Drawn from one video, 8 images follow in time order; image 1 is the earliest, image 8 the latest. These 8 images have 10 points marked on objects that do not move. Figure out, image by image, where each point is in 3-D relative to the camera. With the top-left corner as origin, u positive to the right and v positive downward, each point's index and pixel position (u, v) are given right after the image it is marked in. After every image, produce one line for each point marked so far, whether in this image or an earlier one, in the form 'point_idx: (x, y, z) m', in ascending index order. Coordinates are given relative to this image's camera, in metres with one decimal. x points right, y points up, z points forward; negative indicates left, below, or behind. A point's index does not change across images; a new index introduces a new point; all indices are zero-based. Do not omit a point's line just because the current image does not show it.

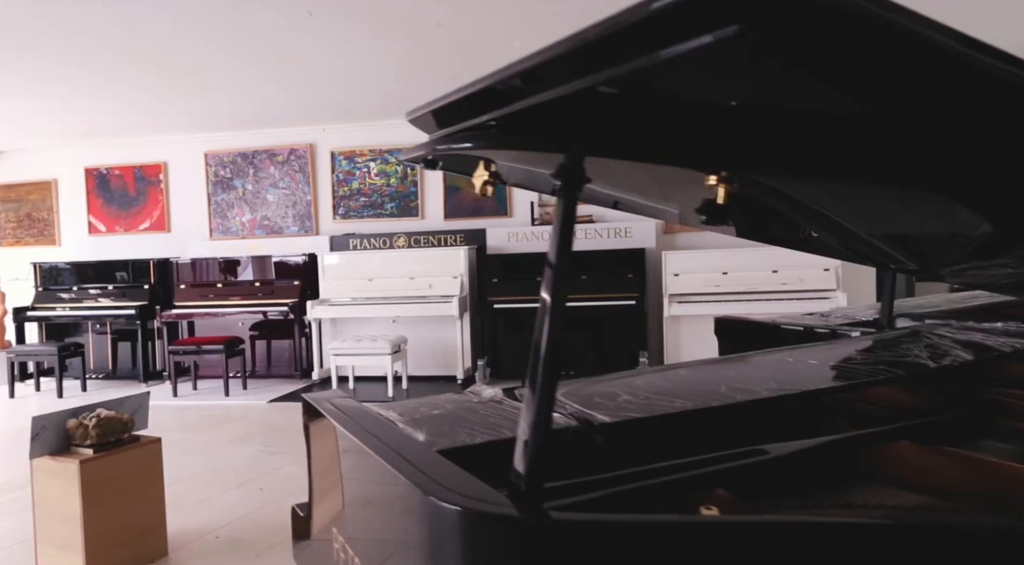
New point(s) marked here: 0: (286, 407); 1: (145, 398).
0: (-1.8, -1.0, +6.0) m
1: (-1.5, -0.5, +3.2) m
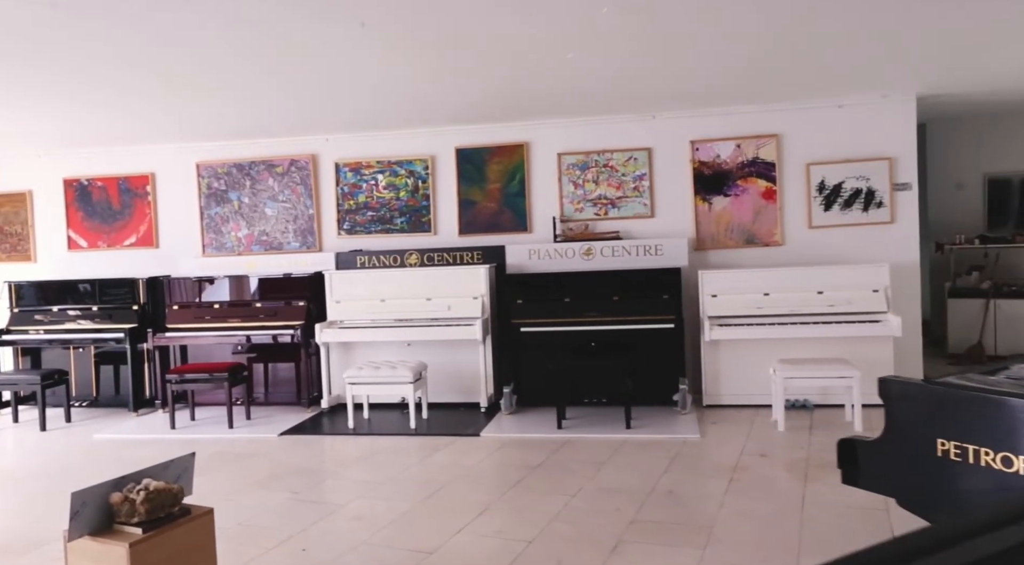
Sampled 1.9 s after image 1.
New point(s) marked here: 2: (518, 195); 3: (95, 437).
0: (-1.5, -1.2, +5.6) m
1: (-1.2, -0.6, +2.8) m
2: (0.0, +0.7, +6.6) m
3: (-3.2, -1.2, +6.0) m
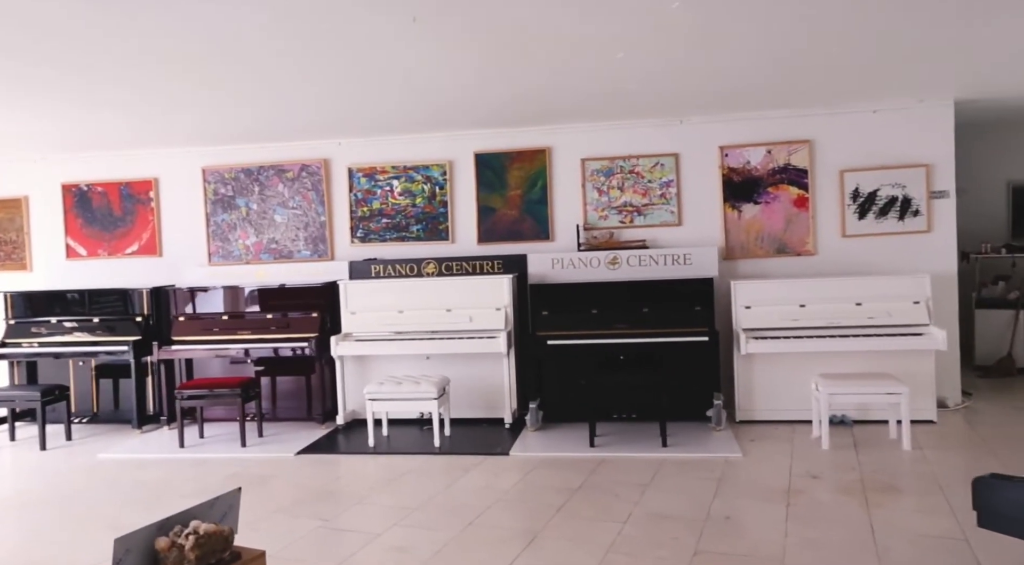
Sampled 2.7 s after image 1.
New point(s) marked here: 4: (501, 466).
0: (-1.3, -1.2, +5.3) m
1: (-0.9, -0.7, +2.5) m
2: (+0.2, +0.7, +6.3) m
3: (-3.1, -1.3, +5.7) m
4: (-0.1, -1.2, +4.9) m
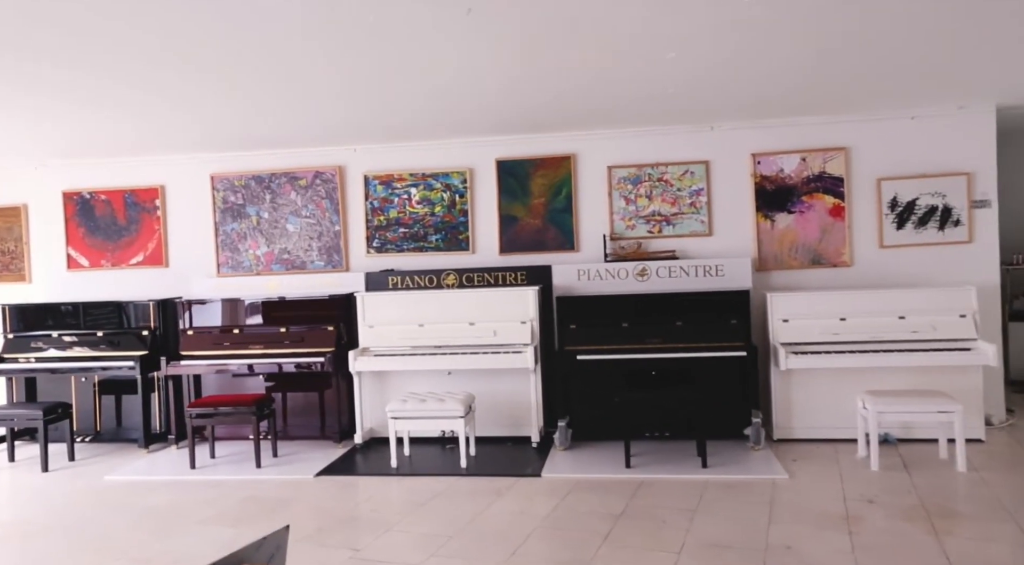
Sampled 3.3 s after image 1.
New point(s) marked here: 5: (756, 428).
0: (-1.1, -1.3, +5.0) m
1: (-0.7, -0.8, +2.3) m
2: (+0.4, +0.6, +6.1) m
3: (-2.9, -1.4, +5.4) m
4: (+0.1, -1.3, +4.7) m
5: (+1.7, -1.0, +5.2) m
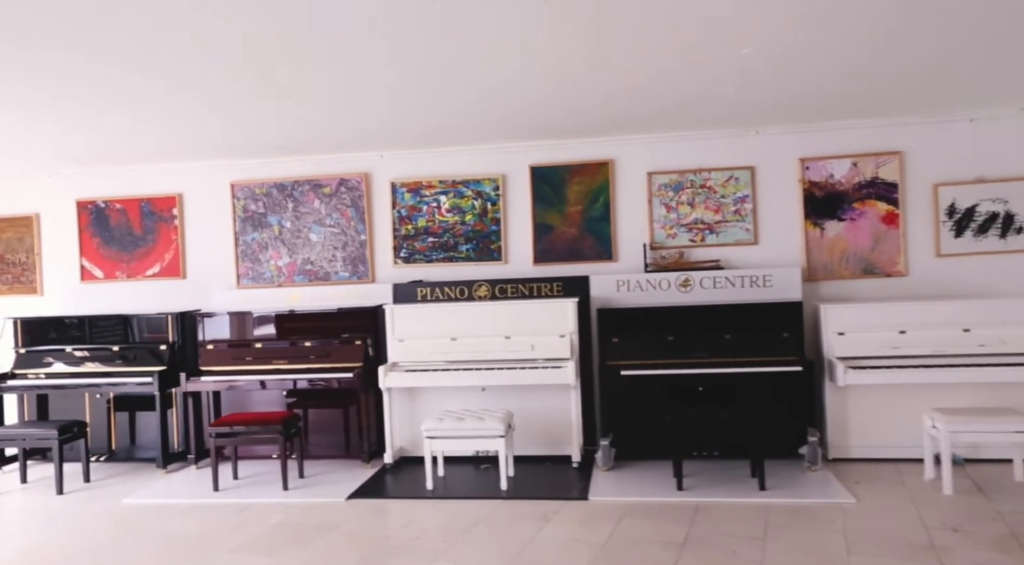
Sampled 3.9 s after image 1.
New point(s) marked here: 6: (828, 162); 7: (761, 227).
0: (-0.9, -1.4, +4.7) m
1: (-0.4, -0.8, +2.0) m
2: (+0.7, +0.5, +5.8) m
3: (-2.6, -1.5, +5.1) m
4: (+0.4, -1.3, +4.4) m
5: (+1.9, -1.1, +4.9) m
6: (+2.3, +0.9, +5.6) m
7: (+1.8, +0.4, +5.7) m
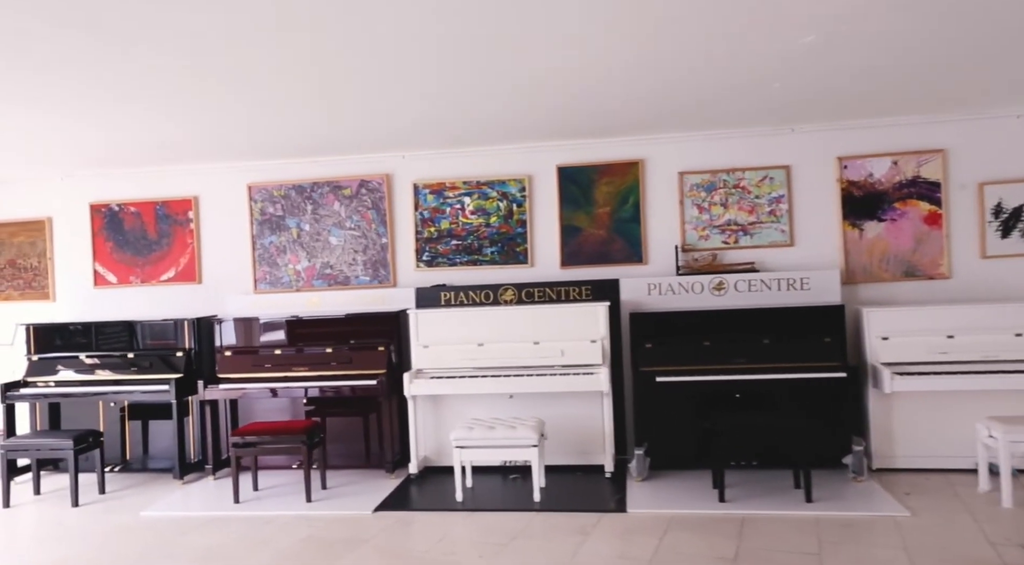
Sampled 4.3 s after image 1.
0: (-0.7, -1.4, +4.5) m
1: (-0.2, -0.8, +1.8) m
2: (+0.9, +0.5, +5.7) m
3: (-2.4, -1.5, +4.9) m
4: (+0.6, -1.3, +4.2) m
5: (+2.1, -1.1, +4.7) m
6: (+2.5, +0.9, +5.4) m
7: (+2.0, +0.4, +5.5) m
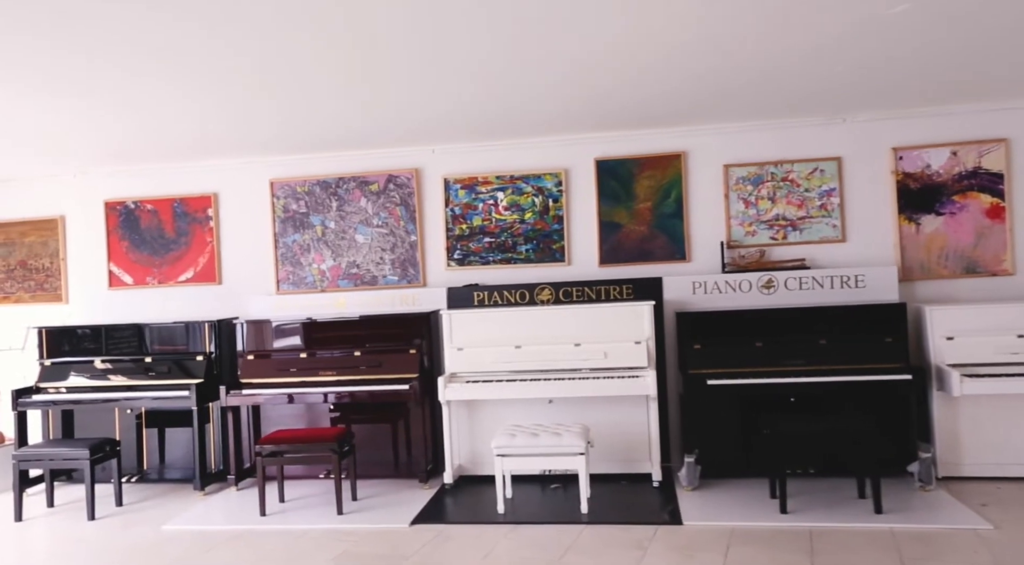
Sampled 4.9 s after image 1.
0: (-0.4, -1.4, +4.3) m
1: (0.0, -0.8, +1.5) m
2: (+1.1, +0.5, +5.4) m
3: (-2.1, -1.5, +4.6) m
4: (+0.9, -1.3, +3.9) m
5: (+2.4, -1.1, +4.5) m
6: (+2.7, +0.9, +5.1) m
7: (+2.3, +0.4, +5.2) m
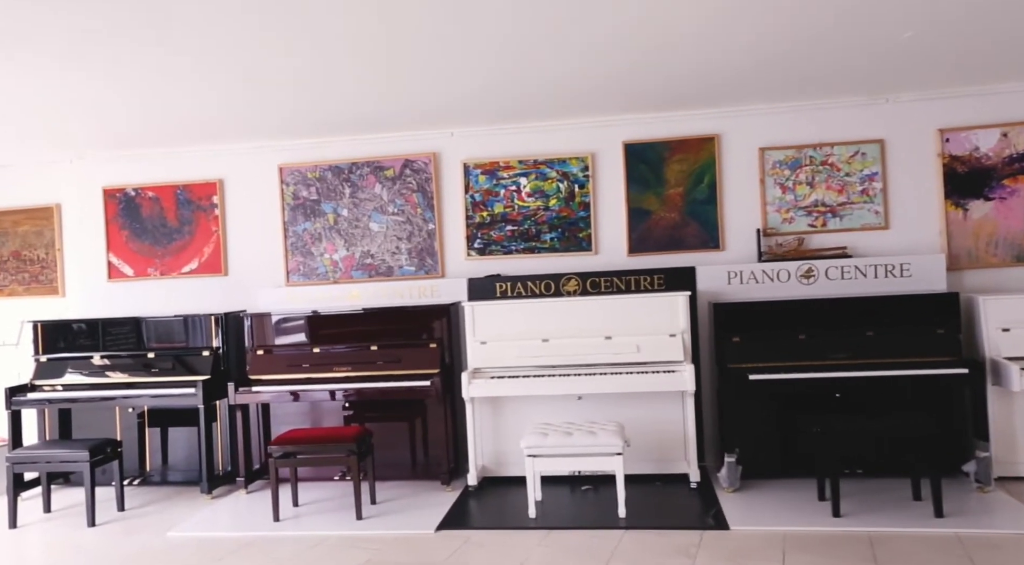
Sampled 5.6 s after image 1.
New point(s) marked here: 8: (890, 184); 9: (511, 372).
0: (-0.2, -1.3, +4.0) m
1: (+0.2, -0.7, +1.2) m
2: (+1.3, +0.5, +5.1) m
3: (-2.0, -1.4, +4.3) m
4: (+1.1, -1.2, +3.6) m
5: (+2.6, -1.0, +4.2) m
6: (+2.9, +0.9, +4.8) m
7: (+2.5, +0.5, +4.9) m
8: (+2.4, +0.6, +5.0) m
9: (0.0, -0.5, +4.7) m
